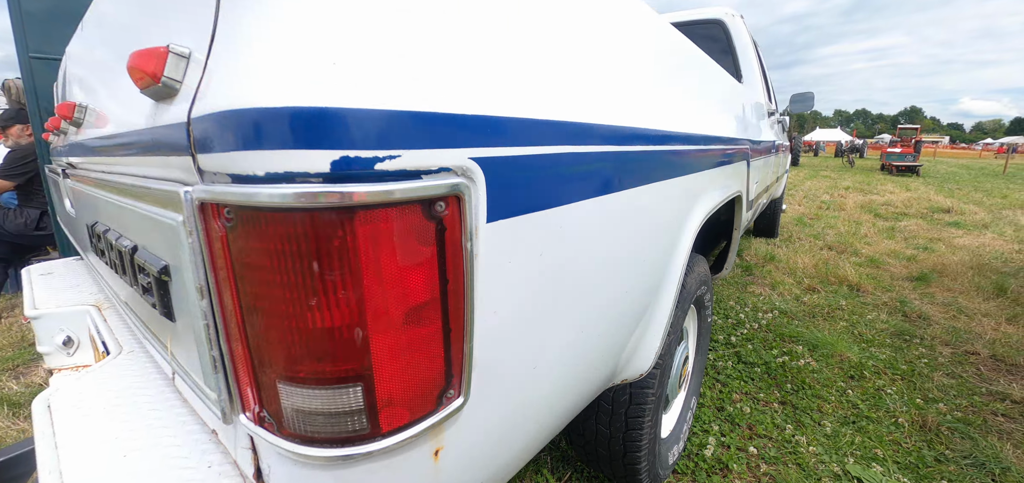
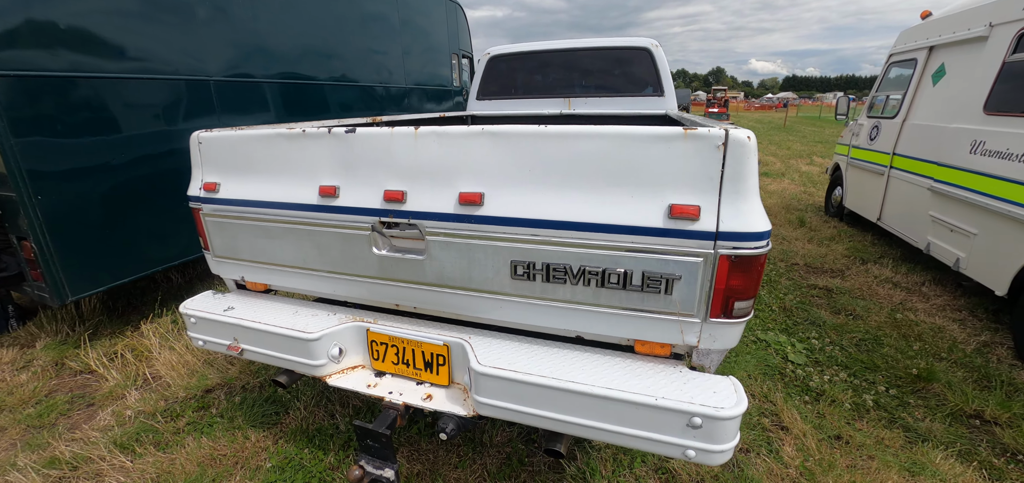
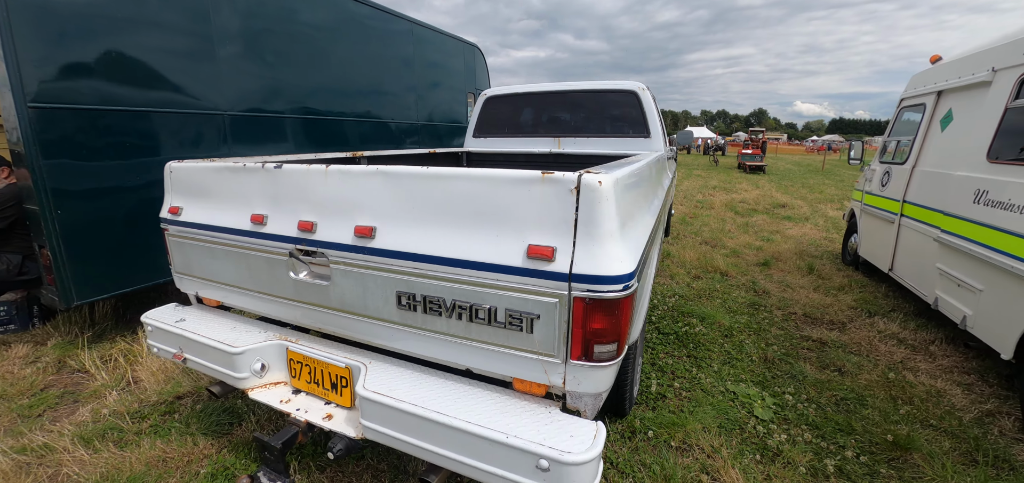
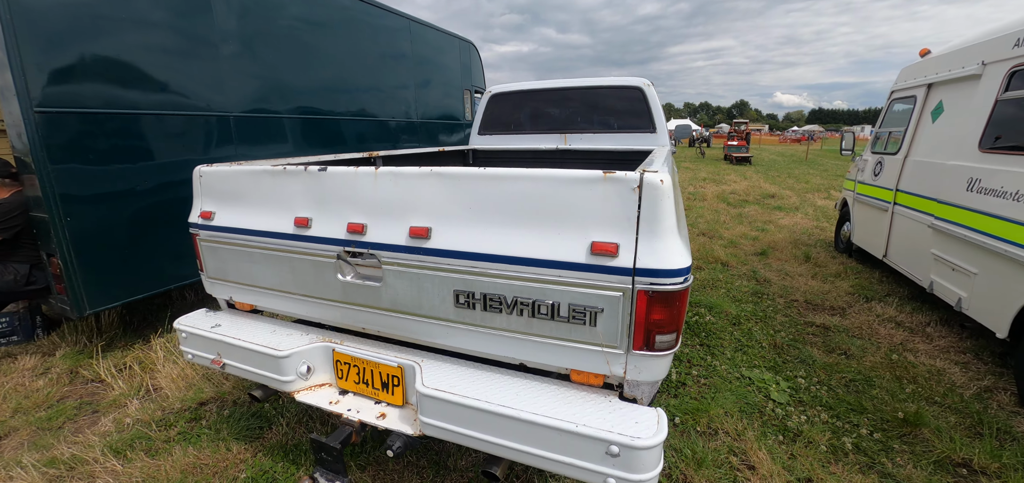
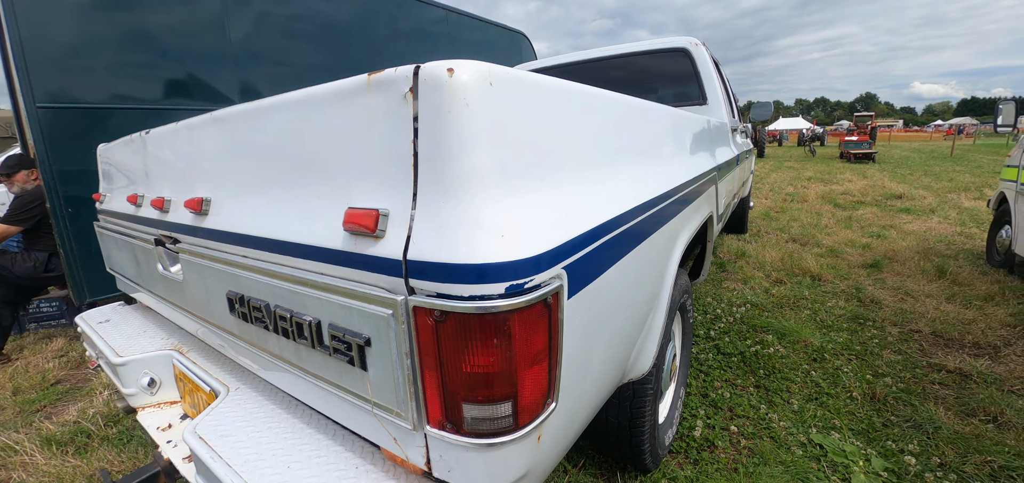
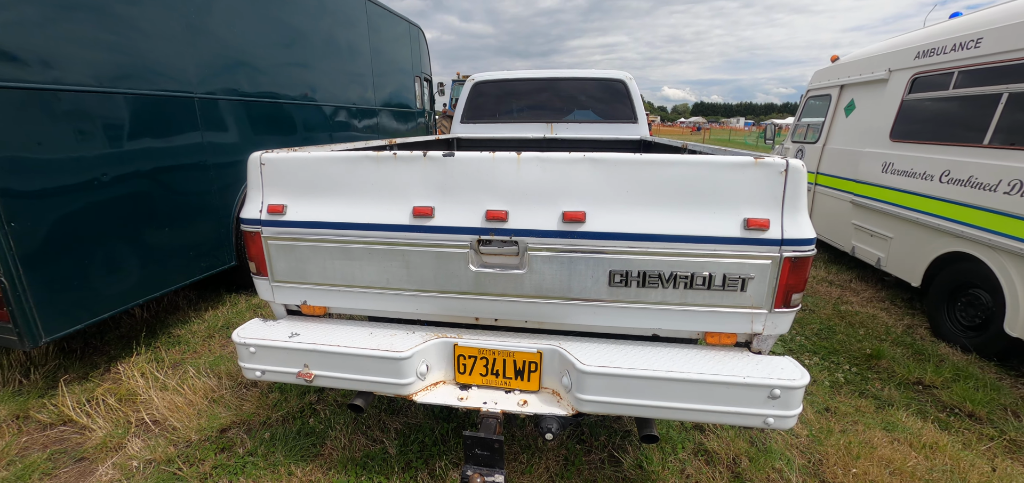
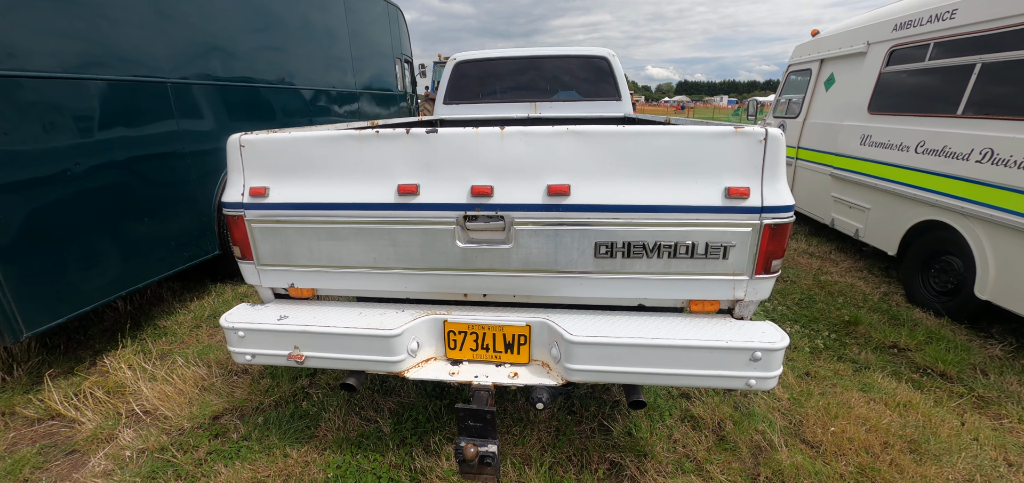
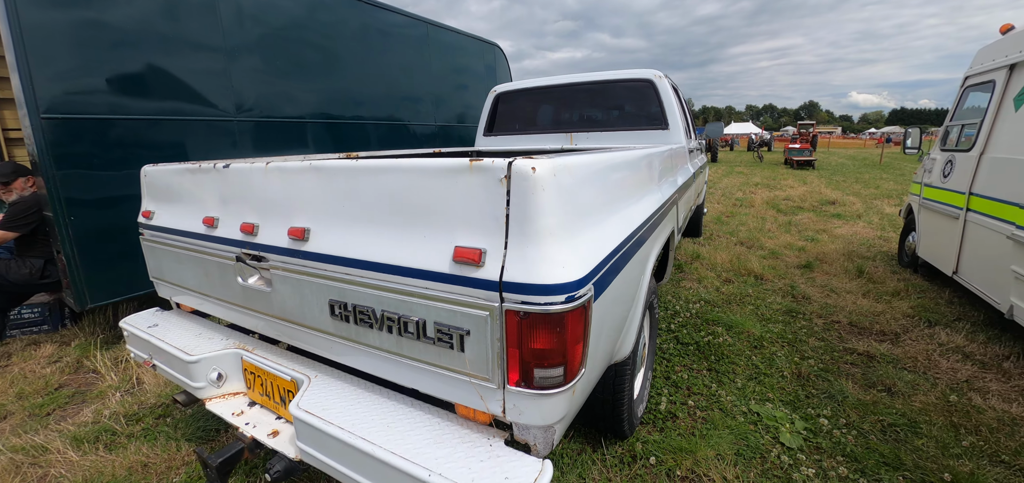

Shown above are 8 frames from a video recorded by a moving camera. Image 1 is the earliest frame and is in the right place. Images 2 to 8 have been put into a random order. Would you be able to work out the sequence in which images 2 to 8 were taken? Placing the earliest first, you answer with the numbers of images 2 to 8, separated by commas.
5, 8, 3, 4, 2, 6, 7
